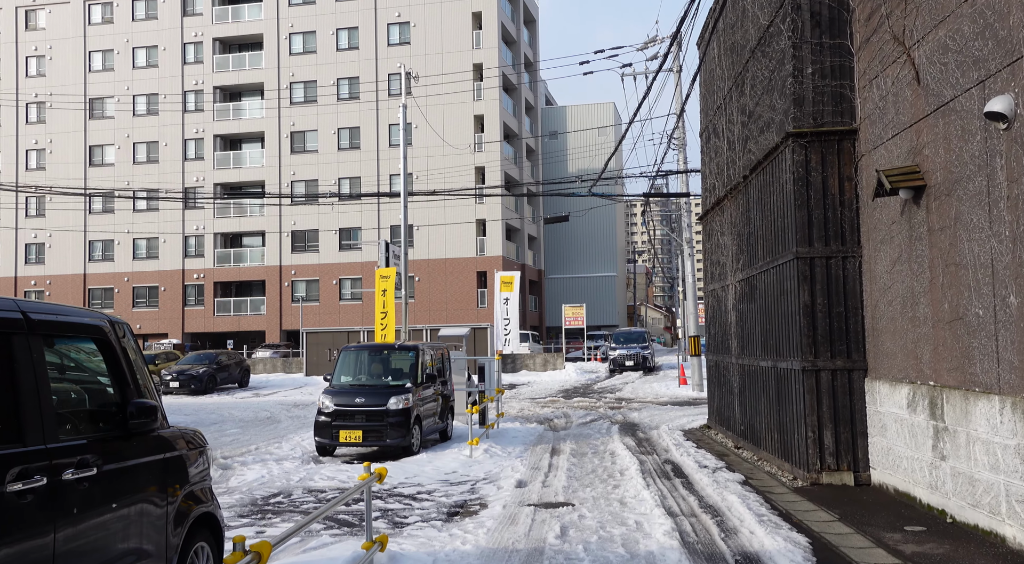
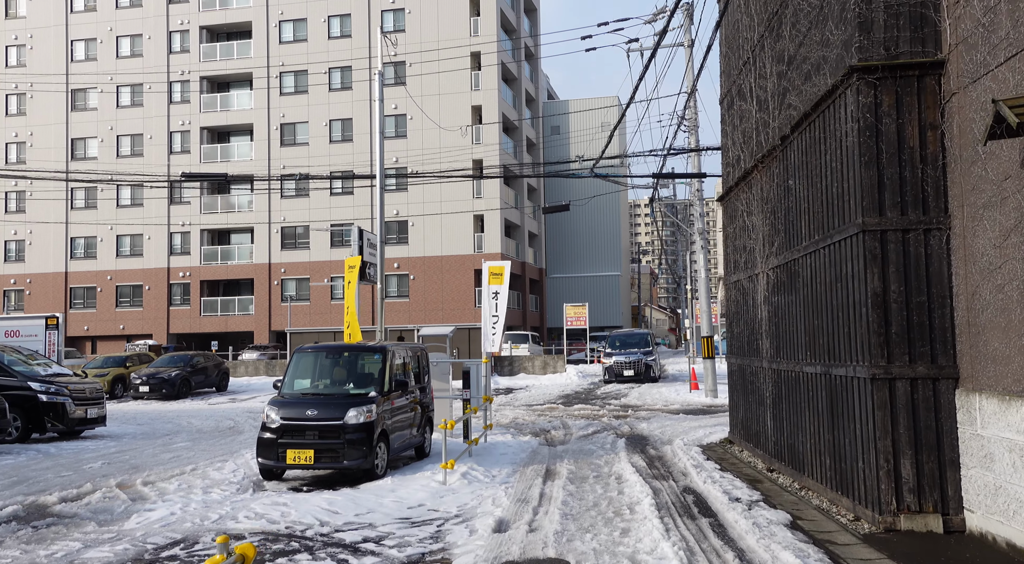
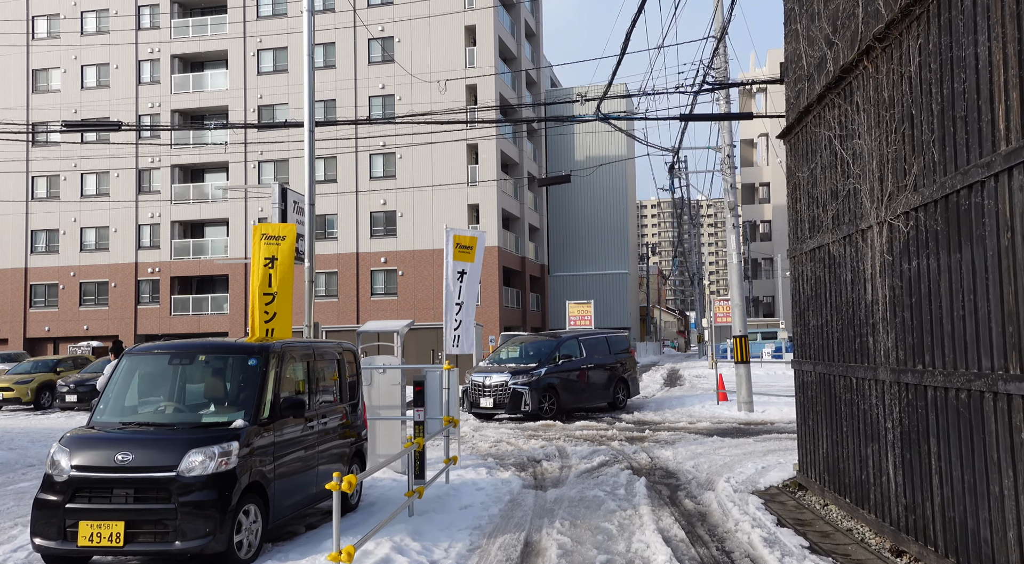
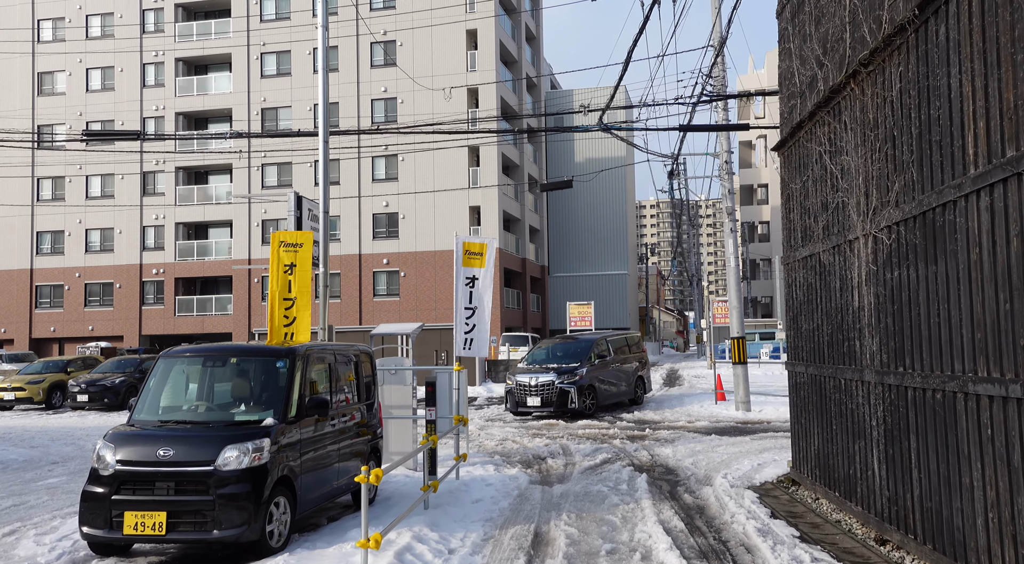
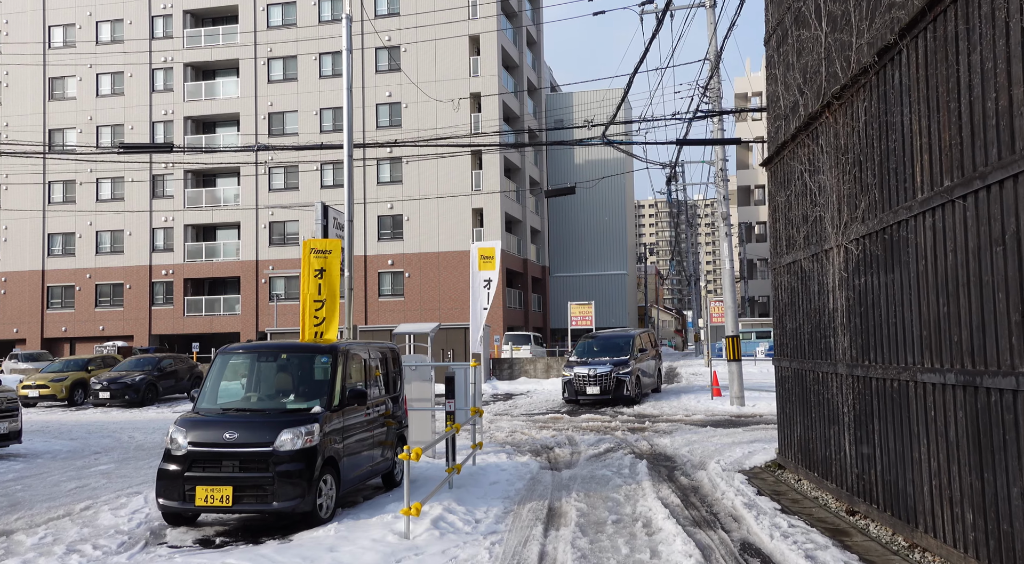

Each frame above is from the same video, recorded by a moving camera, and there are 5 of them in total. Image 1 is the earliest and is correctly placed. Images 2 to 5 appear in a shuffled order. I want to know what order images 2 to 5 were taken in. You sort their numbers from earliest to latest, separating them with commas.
2, 5, 4, 3
